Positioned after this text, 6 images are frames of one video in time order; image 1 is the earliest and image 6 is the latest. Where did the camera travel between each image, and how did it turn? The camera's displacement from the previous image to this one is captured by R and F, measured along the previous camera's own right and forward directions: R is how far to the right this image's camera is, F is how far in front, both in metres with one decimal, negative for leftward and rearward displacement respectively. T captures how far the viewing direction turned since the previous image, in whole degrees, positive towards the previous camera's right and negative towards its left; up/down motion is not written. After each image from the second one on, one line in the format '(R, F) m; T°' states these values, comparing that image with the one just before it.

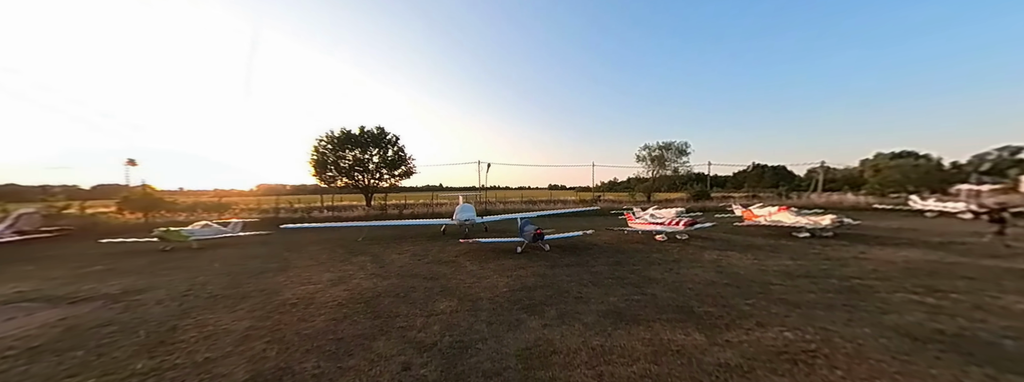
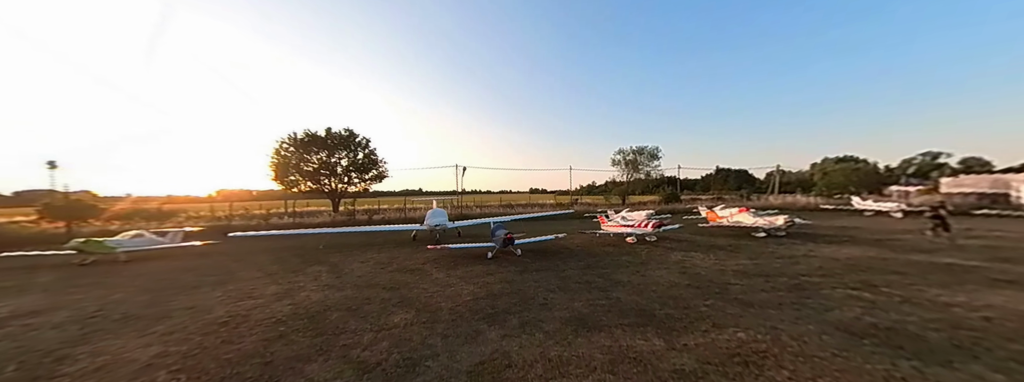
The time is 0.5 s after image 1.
(+0.4, +0.1) m; +4°
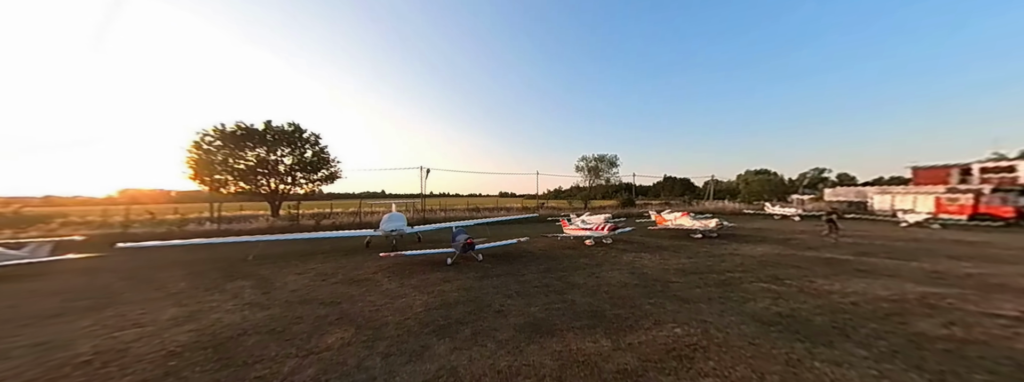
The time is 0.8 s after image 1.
(+0.2, +0.1) m; +8°
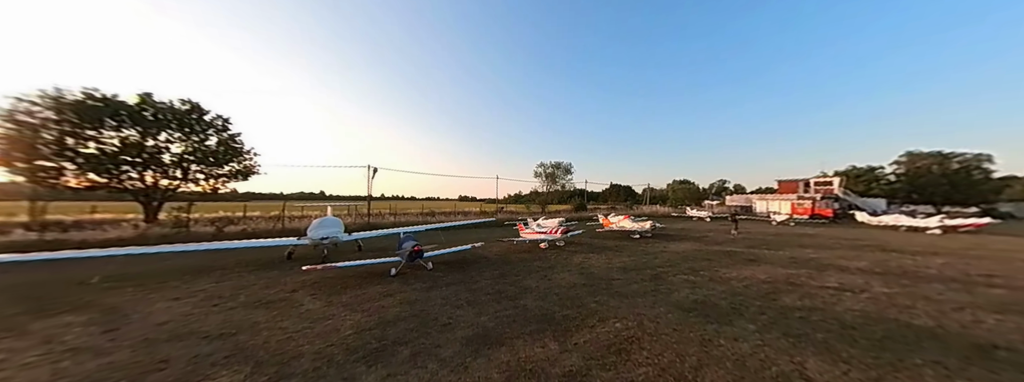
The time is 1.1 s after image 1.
(+0.1, +0.2) m; +11°
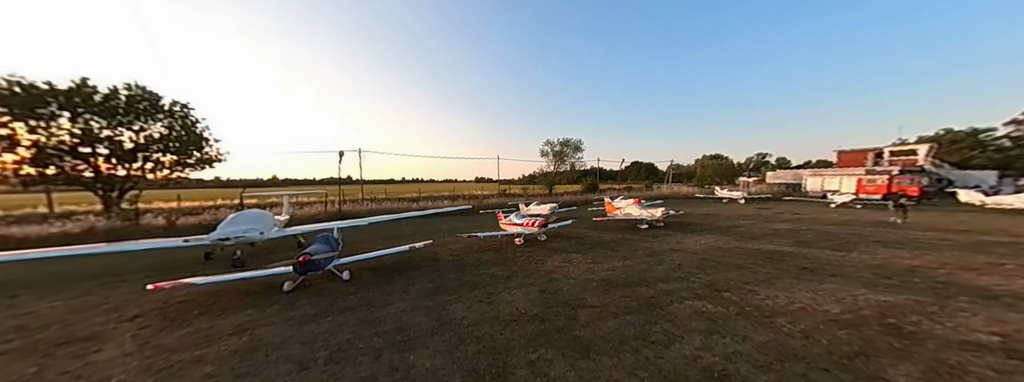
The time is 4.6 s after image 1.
(+2.1, +2.7) m; -5°
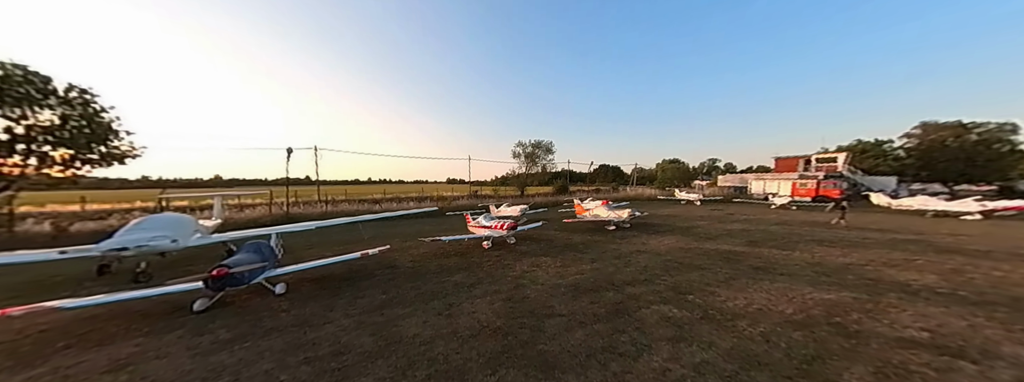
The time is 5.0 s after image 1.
(+0.2, +0.4) m; +6°
